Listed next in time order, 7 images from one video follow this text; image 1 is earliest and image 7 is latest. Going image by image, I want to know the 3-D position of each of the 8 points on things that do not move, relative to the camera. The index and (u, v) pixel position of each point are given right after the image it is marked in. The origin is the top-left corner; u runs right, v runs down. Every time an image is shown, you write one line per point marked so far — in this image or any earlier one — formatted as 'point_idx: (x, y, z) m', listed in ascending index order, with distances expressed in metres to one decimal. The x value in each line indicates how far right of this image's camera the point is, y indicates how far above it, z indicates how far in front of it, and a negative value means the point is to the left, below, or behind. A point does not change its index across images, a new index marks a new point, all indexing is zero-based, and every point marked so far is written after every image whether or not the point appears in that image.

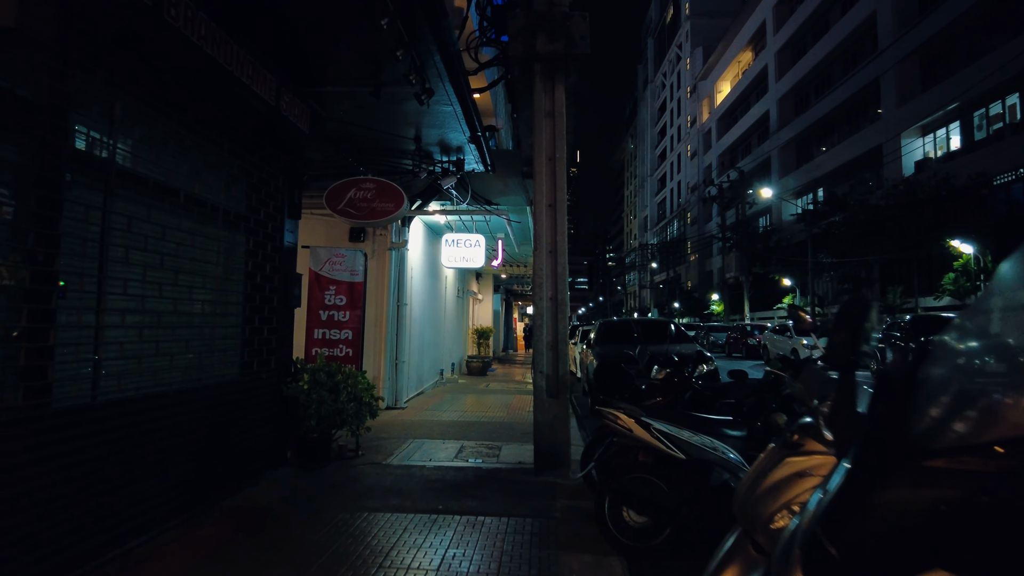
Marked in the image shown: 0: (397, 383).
0: (-1.8, -1.5, +11.0) m
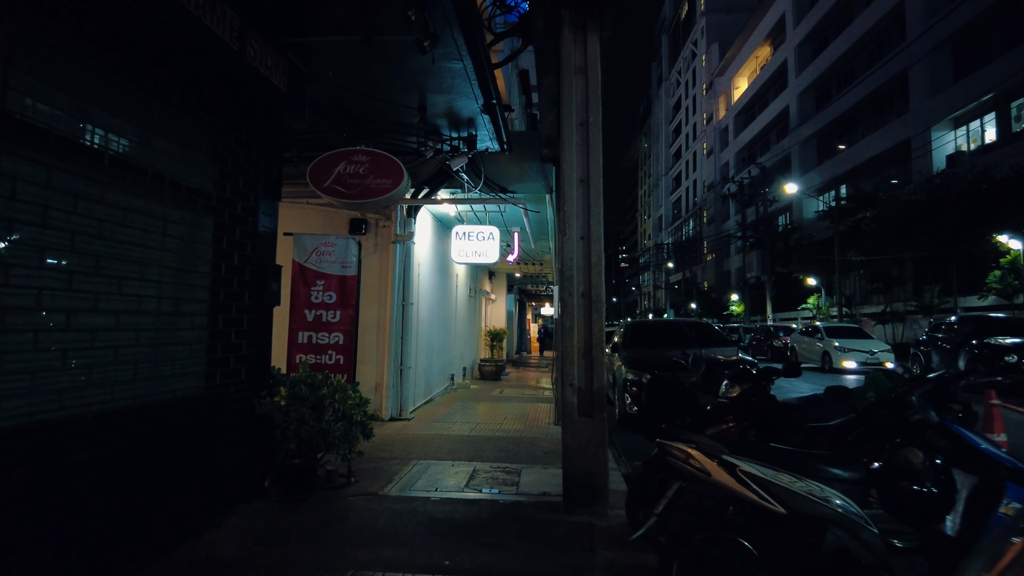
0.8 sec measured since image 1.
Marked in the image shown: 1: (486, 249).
0: (-1.6, -1.5, +9.9) m
1: (-0.4, +0.6, +10.5) m
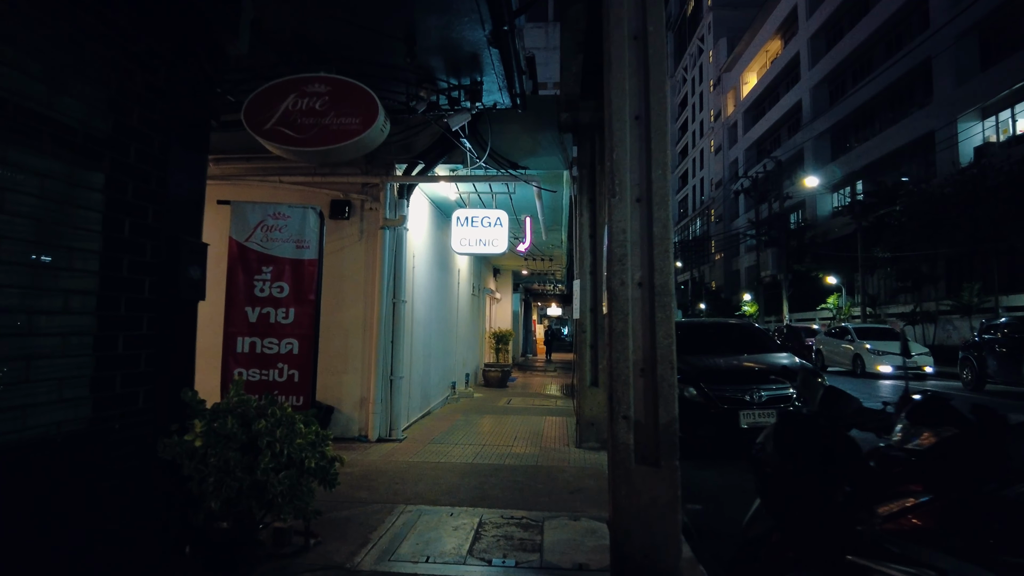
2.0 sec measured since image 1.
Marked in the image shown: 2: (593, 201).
0: (-1.4, -1.4, +8.2) m
1: (-0.2, +0.7, +8.9) m
2: (+0.9, +1.0, +8.1) m
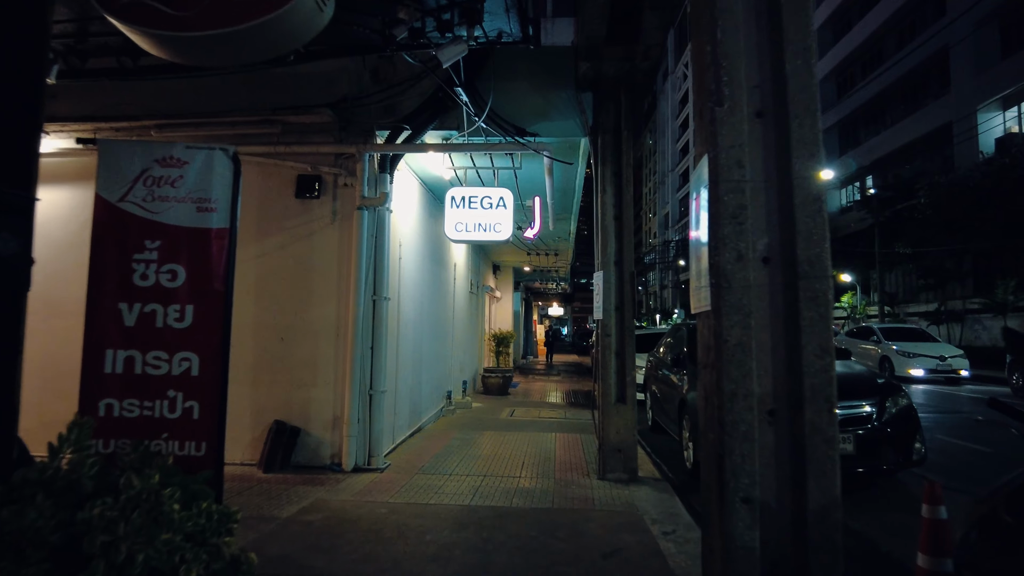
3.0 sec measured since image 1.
0: (-1.3, -1.4, +6.7) m
1: (-0.2, +0.7, +7.4) m
2: (+1.0, +1.1, +6.6) m
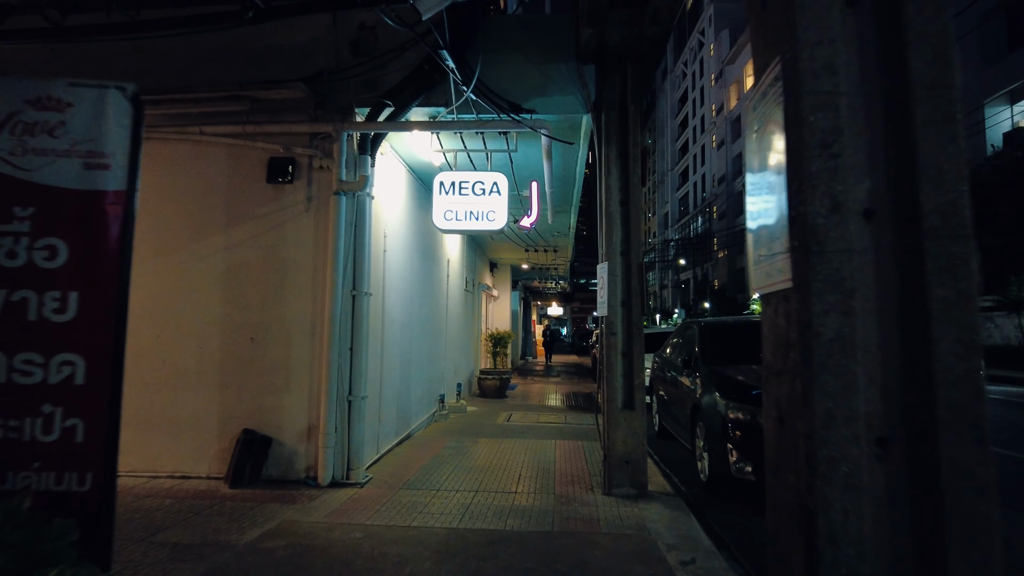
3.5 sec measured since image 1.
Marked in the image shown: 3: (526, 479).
0: (-1.4, -1.3, +6.1) m
1: (-0.2, +0.8, +6.7) m
2: (+0.9, +1.1, +5.9) m
3: (+0.1, -1.7, +6.2) m
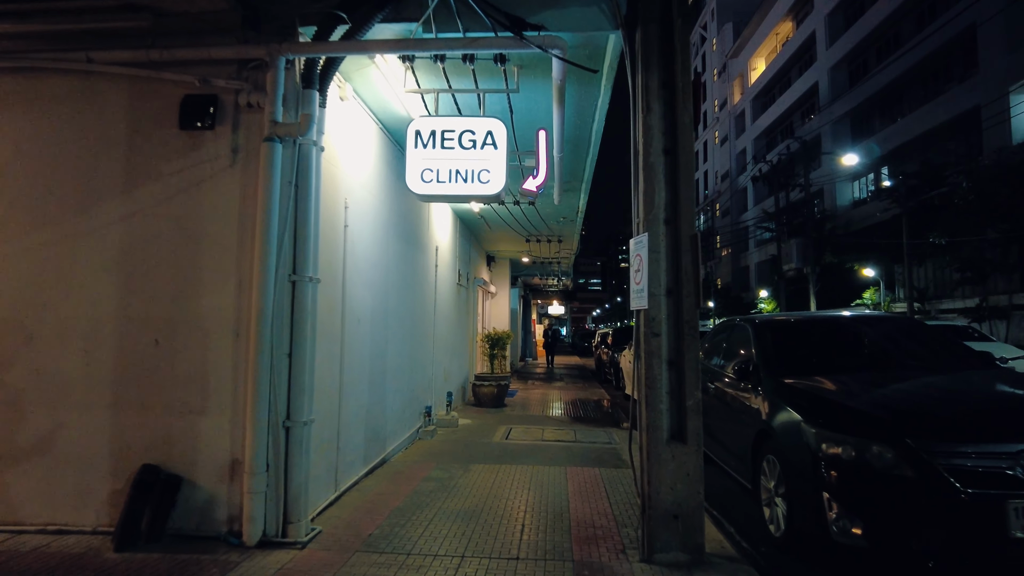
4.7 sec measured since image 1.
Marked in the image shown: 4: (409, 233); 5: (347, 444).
0: (-1.4, -1.2, +4.4) m
1: (-0.2, +0.9, +5.1) m
2: (+1.0, +1.2, +4.3) m
3: (+0.1, -1.6, +4.6) m
4: (-1.1, +0.6, +7.5) m
5: (-1.3, -1.2, +5.6) m
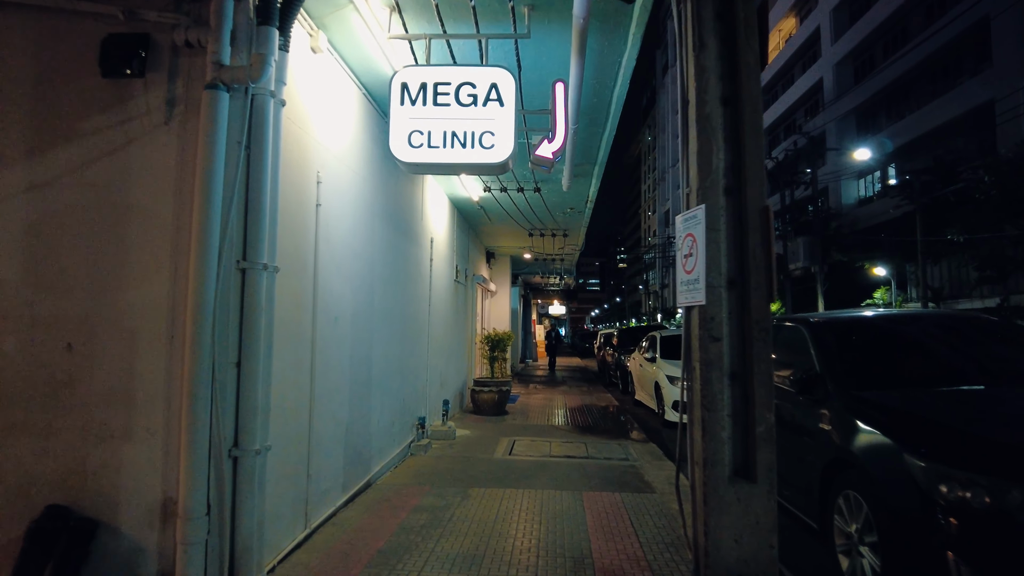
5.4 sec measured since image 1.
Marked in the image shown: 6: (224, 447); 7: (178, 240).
0: (-1.3, -1.1, +3.4) m
1: (-0.2, +0.9, +4.1) m
2: (+1.0, +1.3, +3.3) m
3: (+0.2, -1.6, +3.6) m
4: (-1.1, +0.6, +6.6) m
5: (-1.2, -1.2, +4.6) m
6: (-1.4, -0.8, +3.4) m
7: (-1.7, +0.2, +3.5) m
